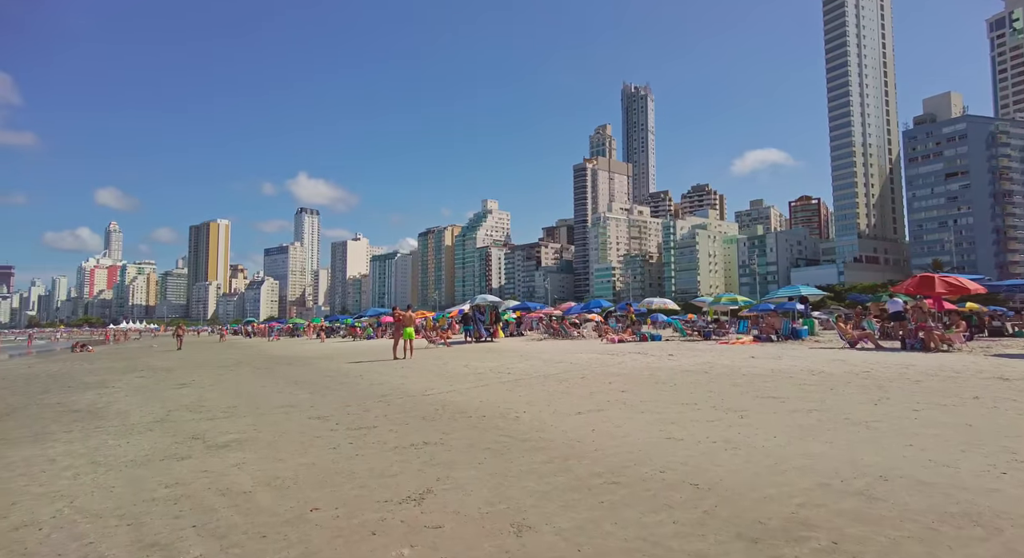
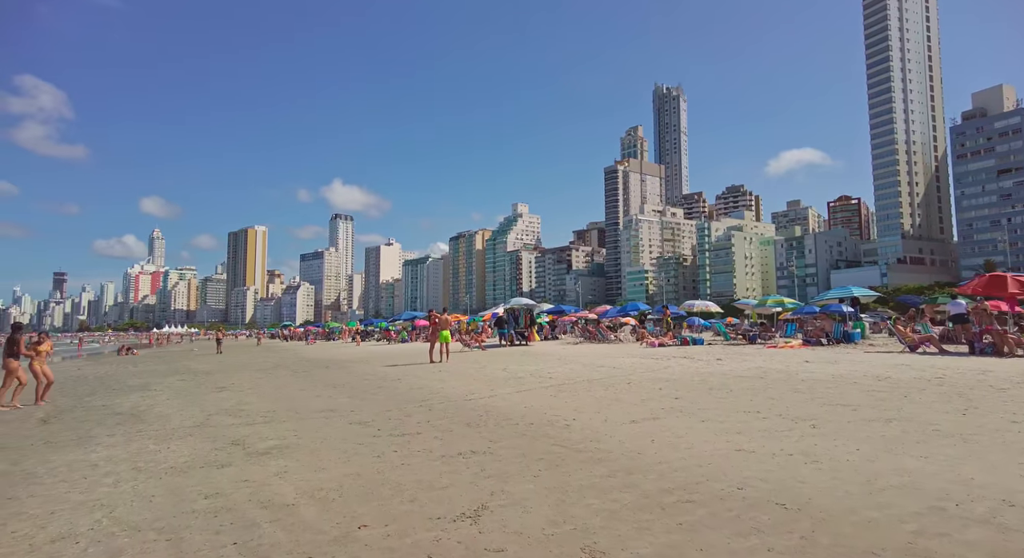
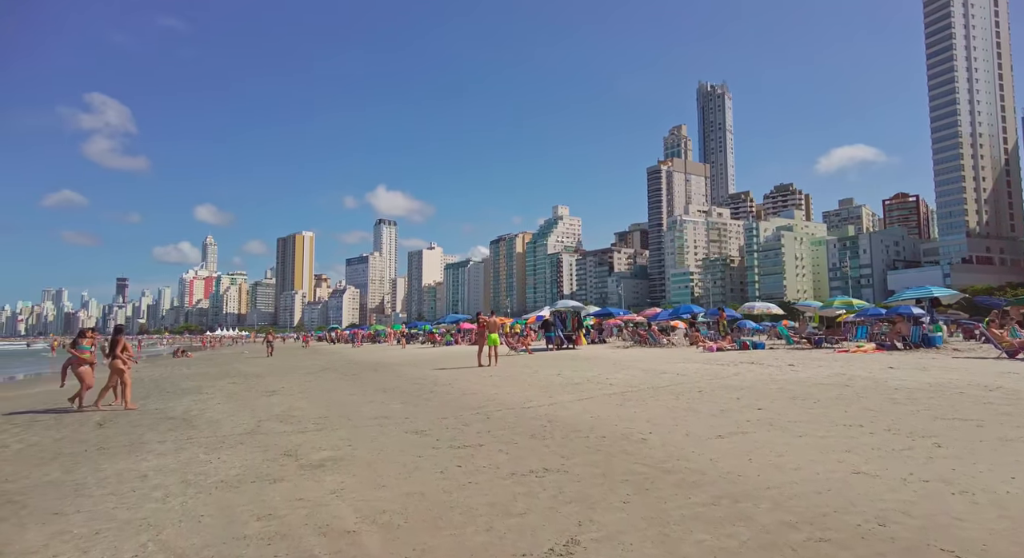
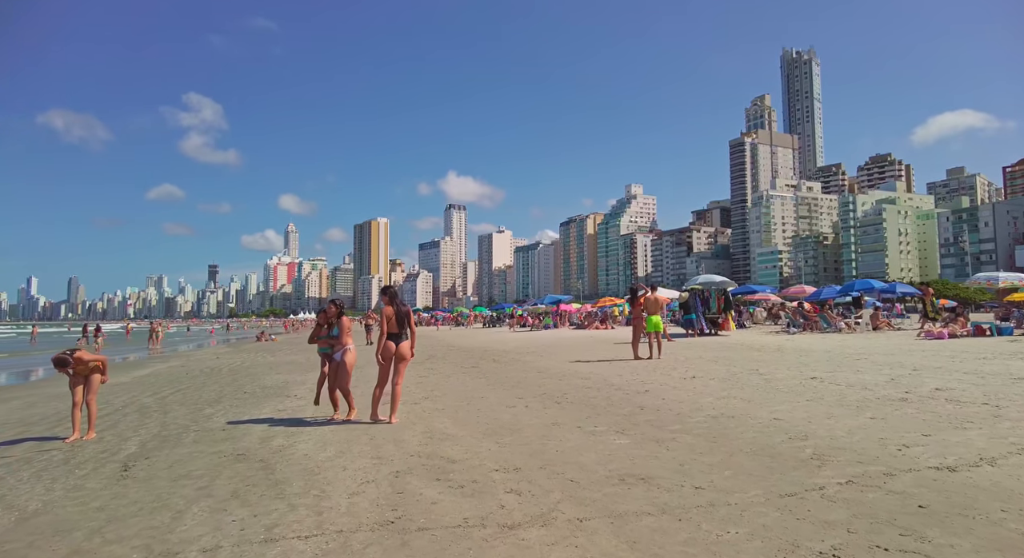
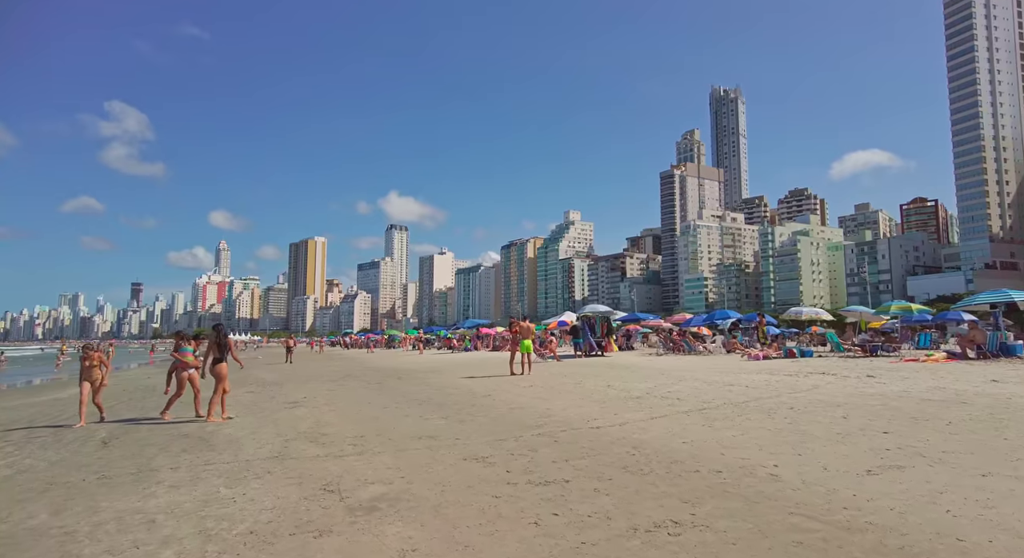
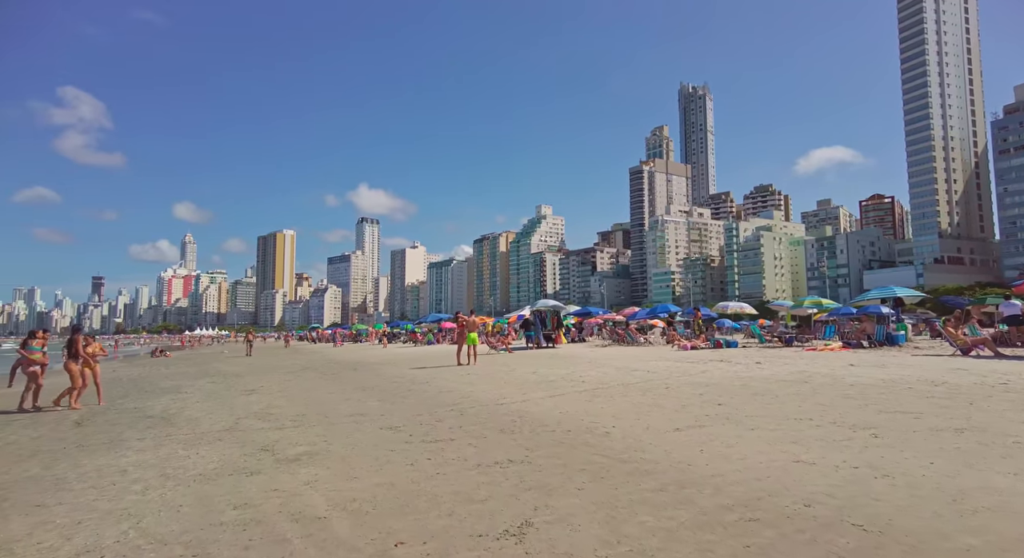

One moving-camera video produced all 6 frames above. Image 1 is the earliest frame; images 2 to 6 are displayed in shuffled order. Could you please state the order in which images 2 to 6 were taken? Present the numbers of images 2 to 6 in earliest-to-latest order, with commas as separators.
2, 6, 3, 5, 4
